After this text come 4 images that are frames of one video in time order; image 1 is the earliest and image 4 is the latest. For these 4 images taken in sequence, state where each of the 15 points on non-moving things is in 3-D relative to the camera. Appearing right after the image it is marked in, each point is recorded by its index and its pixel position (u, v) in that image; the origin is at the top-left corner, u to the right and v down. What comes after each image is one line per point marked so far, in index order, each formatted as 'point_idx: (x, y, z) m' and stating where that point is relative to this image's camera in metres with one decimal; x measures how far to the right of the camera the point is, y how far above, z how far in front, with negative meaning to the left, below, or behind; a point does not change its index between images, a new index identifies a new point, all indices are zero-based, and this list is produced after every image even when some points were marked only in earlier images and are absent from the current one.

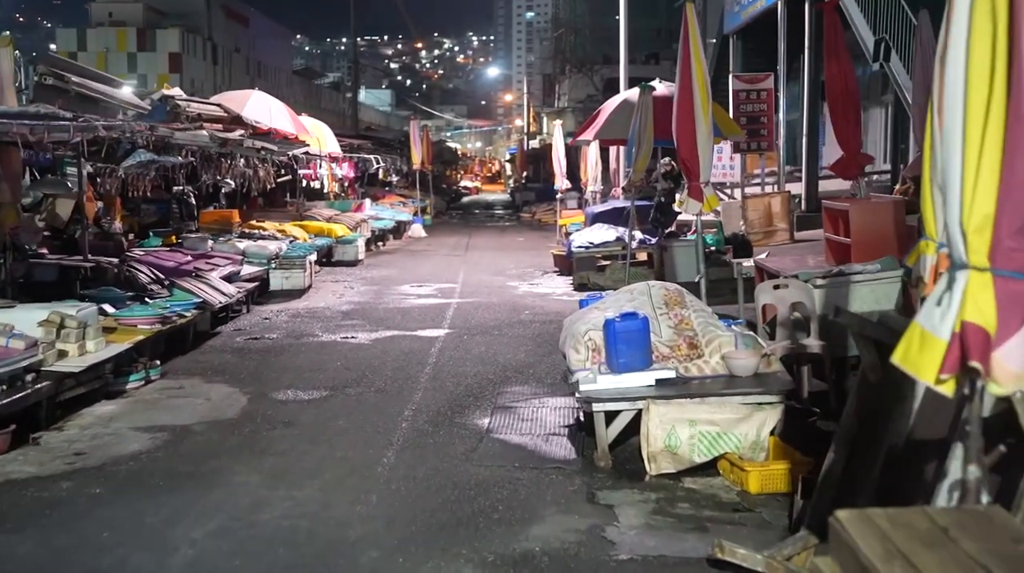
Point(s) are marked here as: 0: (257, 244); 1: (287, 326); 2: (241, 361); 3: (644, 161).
0: (-3.6, +0.6, +16.9) m
1: (-2.6, -0.5, +13.7) m
2: (-2.6, -0.7, +11.4) m
3: (+1.8, +1.7, +16.3) m
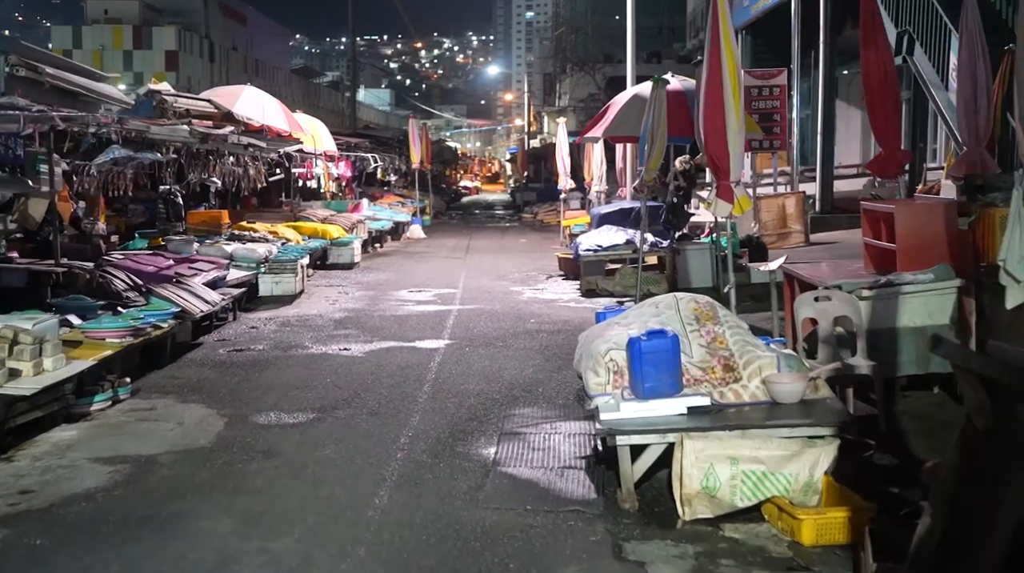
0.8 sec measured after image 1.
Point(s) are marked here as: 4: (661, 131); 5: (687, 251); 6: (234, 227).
0: (-3.6, +0.5, +15.9) m
1: (-2.5, -0.6, +12.7) m
2: (-2.6, -0.8, +10.4) m
3: (+1.9, +1.6, +15.3) m
4: (+1.9, +2.0, +15.3) m
5: (+2.4, +0.5, +16.7) m
6: (-4.7, +1.0, +19.9) m
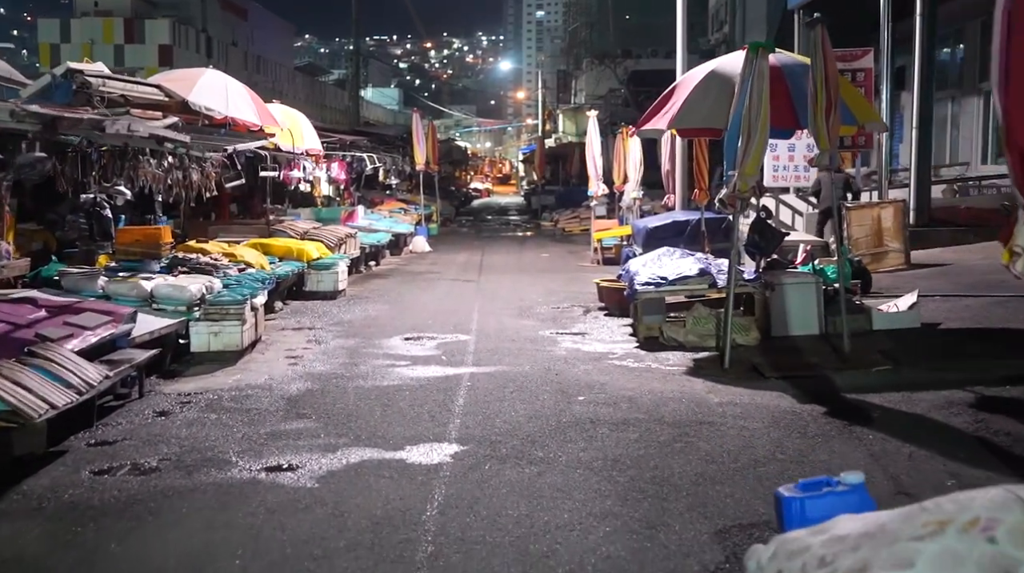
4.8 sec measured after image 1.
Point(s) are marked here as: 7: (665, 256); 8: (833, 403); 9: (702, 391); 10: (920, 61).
0: (-3.3, +0.1, +11.3) m
1: (-2.2, -1.0, +8.2) m
2: (-2.3, -1.3, +5.9) m
3: (+2.2, +1.1, +10.7) m
4: (+2.2, +1.5, +10.7) m
5: (+2.8, 0.0, +12.1) m
6: (-4.3, +0.5, +15.3) m
7: (+1.7, +0.3, +13.2) m
8: (+2.4, -0.9, +8.9) m
9: (+1.6, -0.9, +9.7) m
10: (+6.7, +3.7, +19.4) m
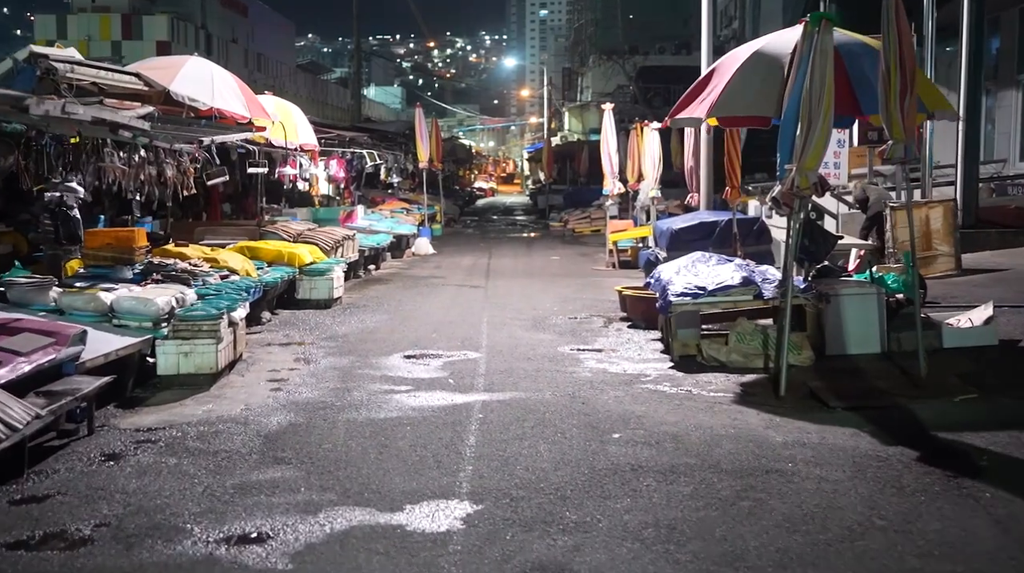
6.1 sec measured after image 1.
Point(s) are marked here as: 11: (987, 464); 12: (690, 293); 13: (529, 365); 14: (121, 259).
0: (-3.1, -0.1, +9.8) m
1: (-2.1, -1.1, +6.6) m
2: (-2.1, -1.4, +4.3) m
3: (+2.4, +1.0, +9.1) m
4: (+2.4, +1.4, +9.1) m
5: (+2.9, -0.1, +10.5) m
6: (-4.2, +0.4, +13.8) m
7: (+1.9, +0.2, +11.6) m
8: (+2.6, -1.0, +7.4) m
9: (+1.7, -1.0, +8.2) m
10: (+6.9, +3.6, +17.8) m
11: (+2.8, -1.0, +6.9) m
12: (+1.7, -0.1, +10.9) m
13: (+0.2, -0.7, +10.8) m
14: (-4.2, +0.3, +12.5) m
